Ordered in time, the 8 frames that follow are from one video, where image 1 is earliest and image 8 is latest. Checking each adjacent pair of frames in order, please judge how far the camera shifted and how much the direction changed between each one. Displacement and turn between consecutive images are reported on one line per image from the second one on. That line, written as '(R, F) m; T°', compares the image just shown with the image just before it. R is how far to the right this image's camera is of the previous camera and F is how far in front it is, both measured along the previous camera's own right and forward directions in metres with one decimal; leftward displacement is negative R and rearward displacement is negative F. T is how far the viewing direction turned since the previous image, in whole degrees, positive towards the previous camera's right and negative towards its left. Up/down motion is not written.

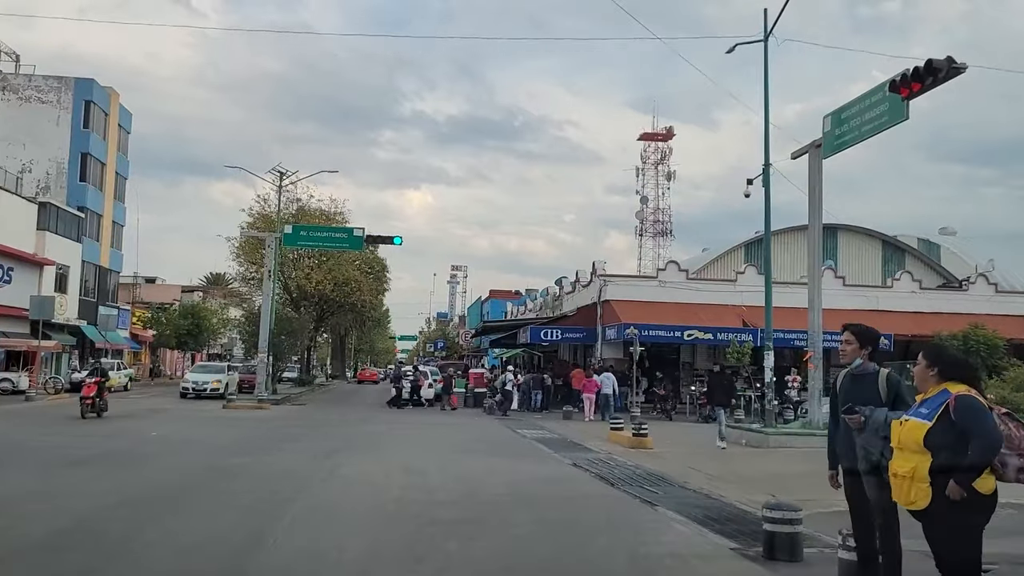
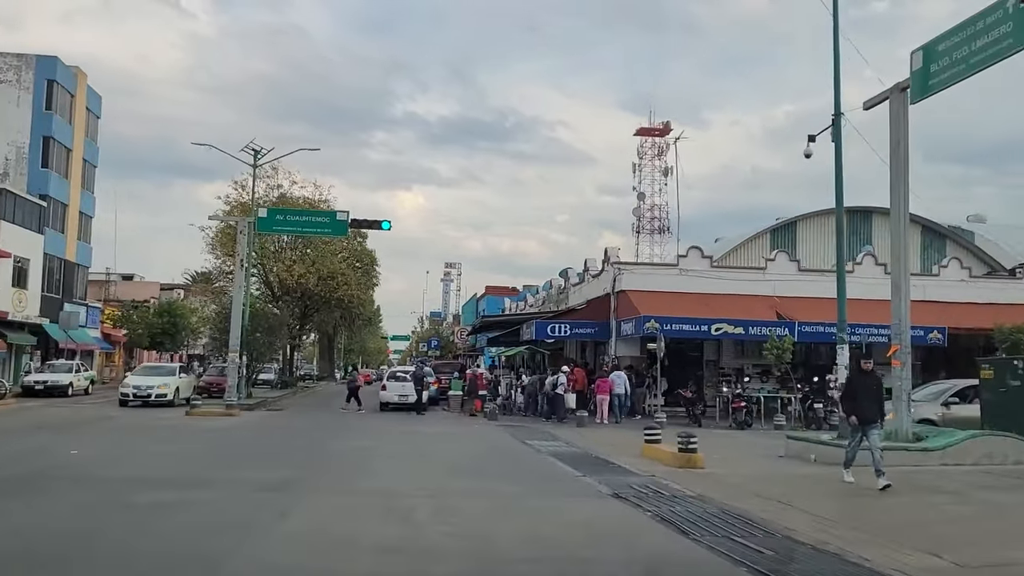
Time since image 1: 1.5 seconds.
(-0.3, +3.9) m; 0°
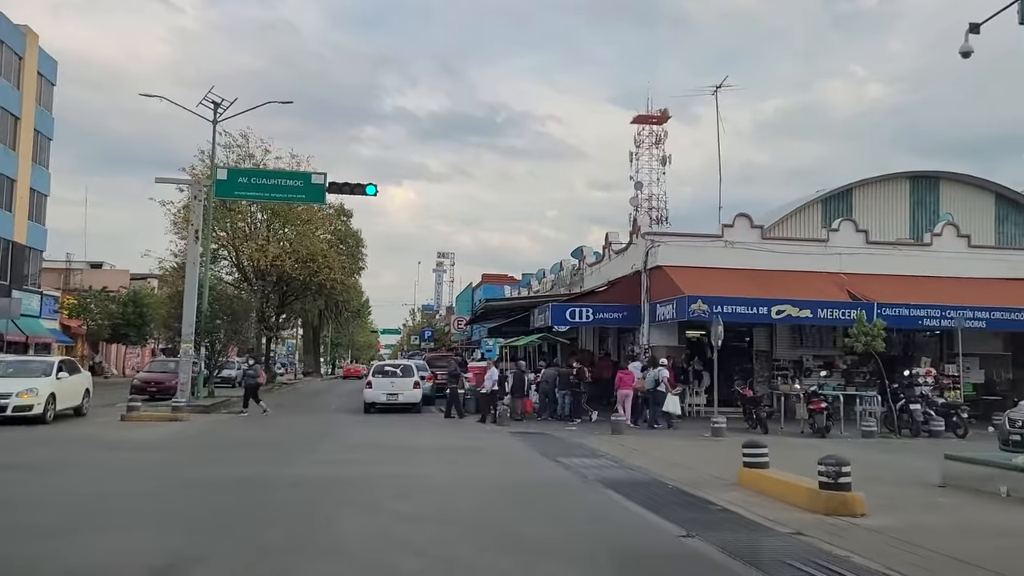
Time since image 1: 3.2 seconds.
(-0.6, +5.3) m; +1°
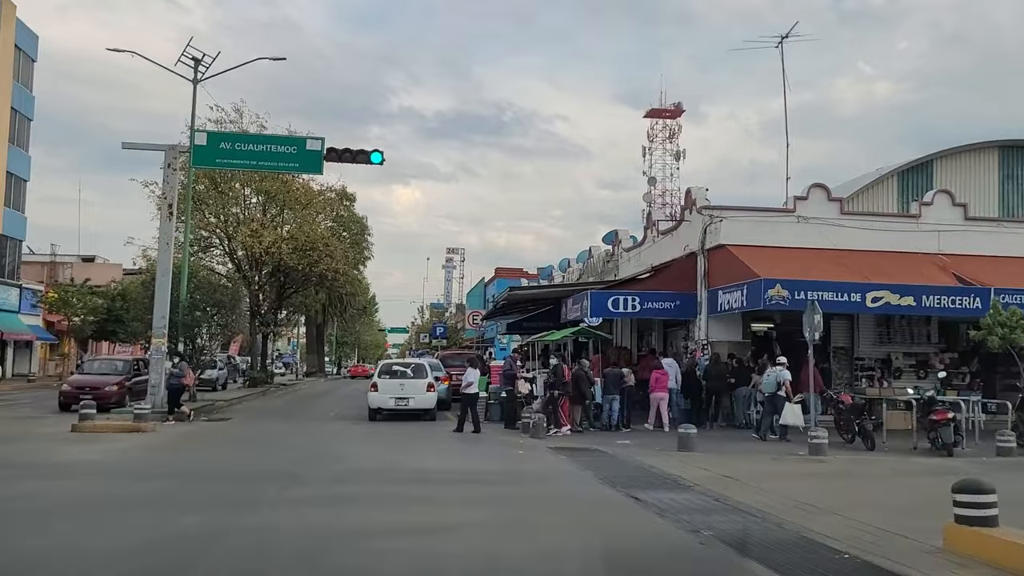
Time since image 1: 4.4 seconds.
(-0.6, +4.0) m; 0°
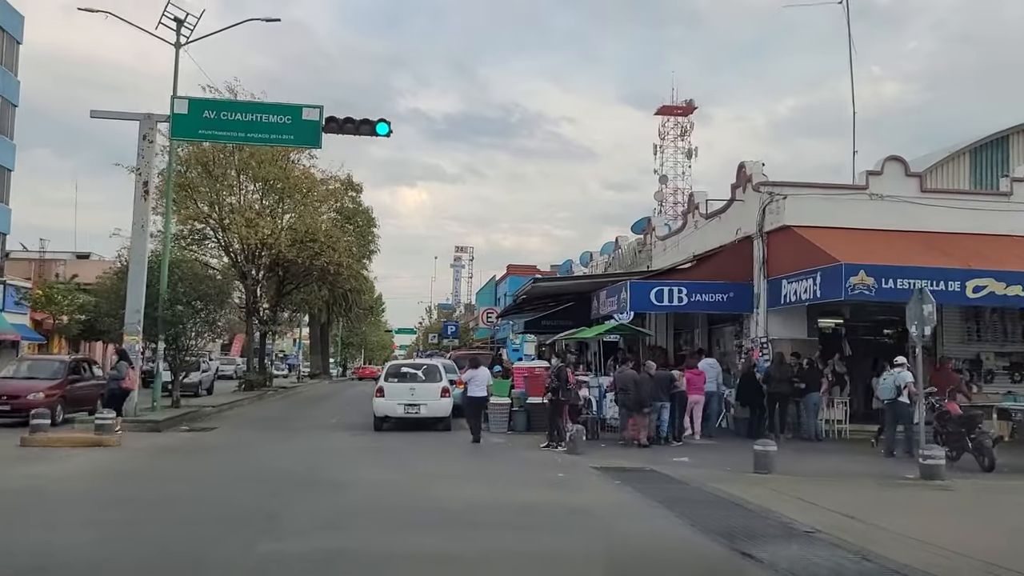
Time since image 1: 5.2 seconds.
(-0.4, +2.9) m; 0°
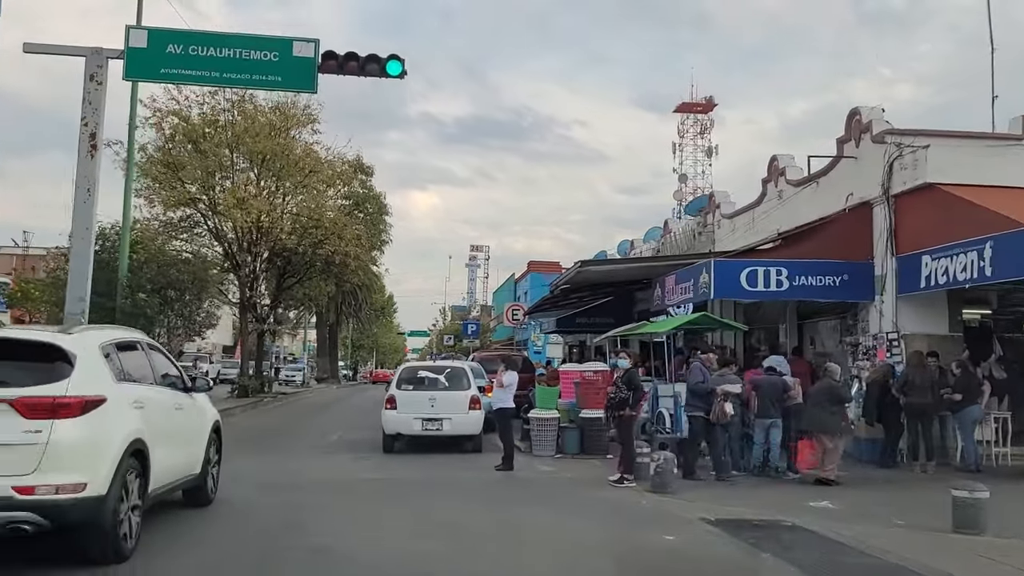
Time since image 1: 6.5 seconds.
(-0.6, +4.2) m; -1°
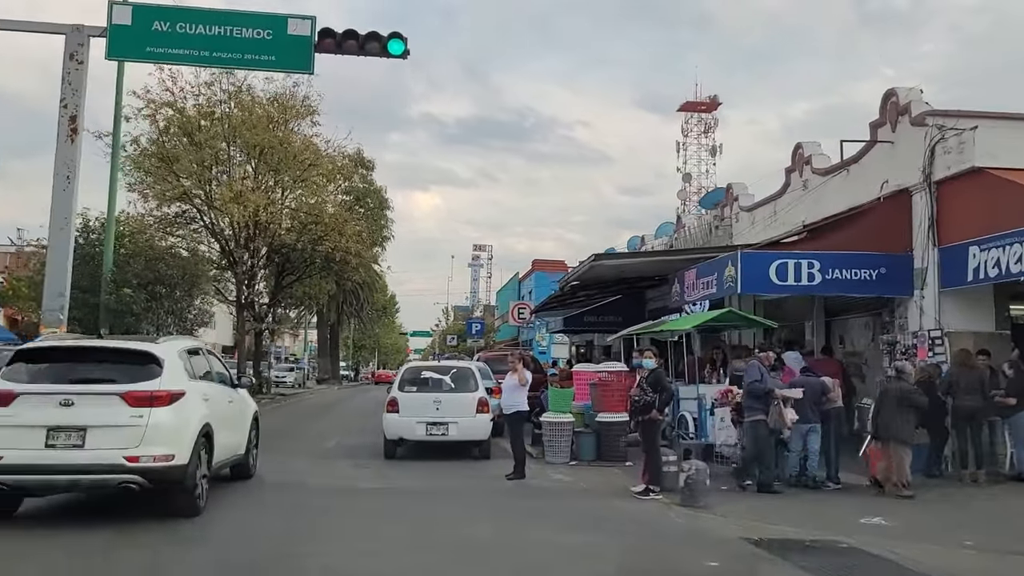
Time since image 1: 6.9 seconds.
(-0.1, +1.0) m; 0°
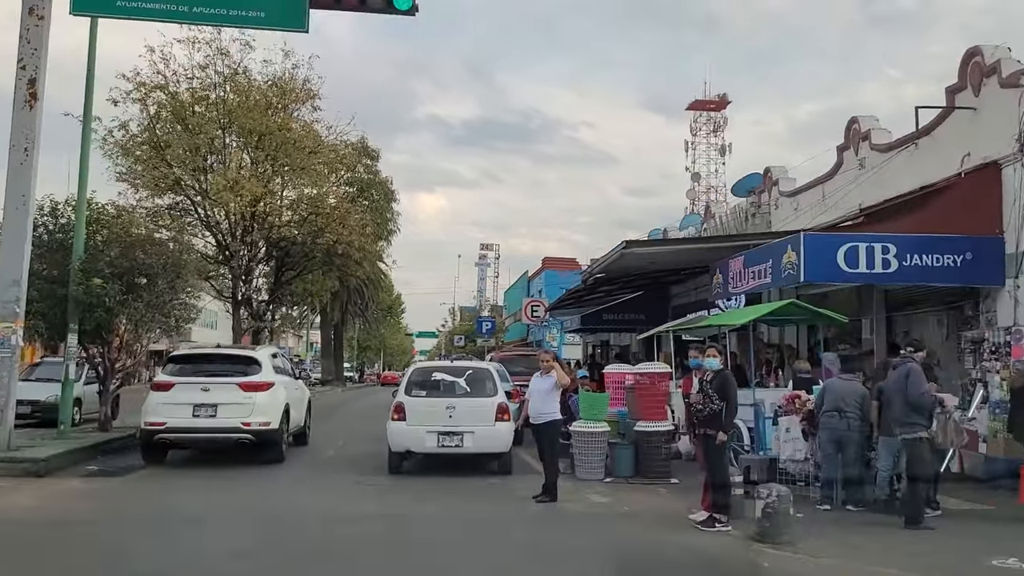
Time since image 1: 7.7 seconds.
(-0.3, +1.9) m; 0°
